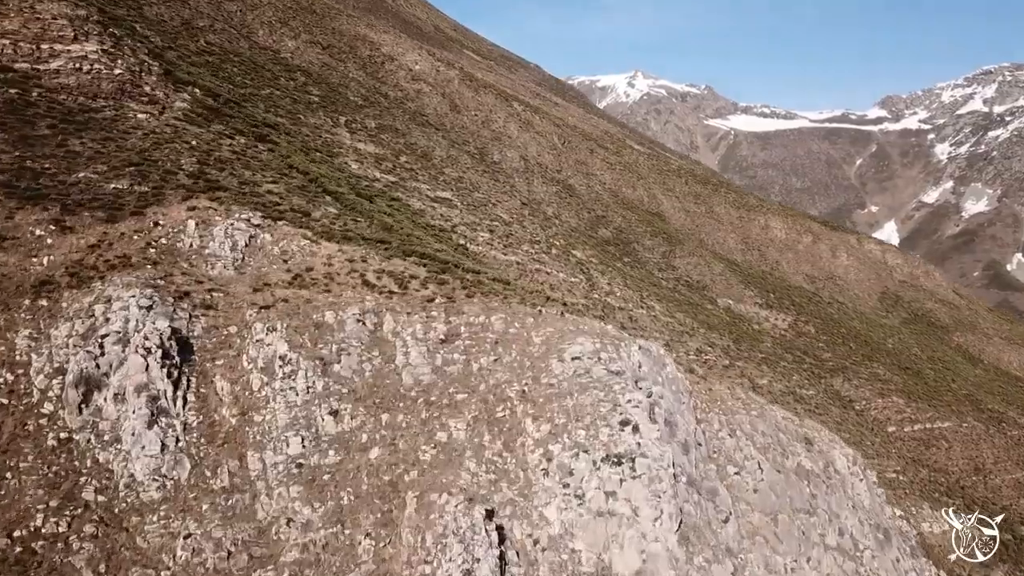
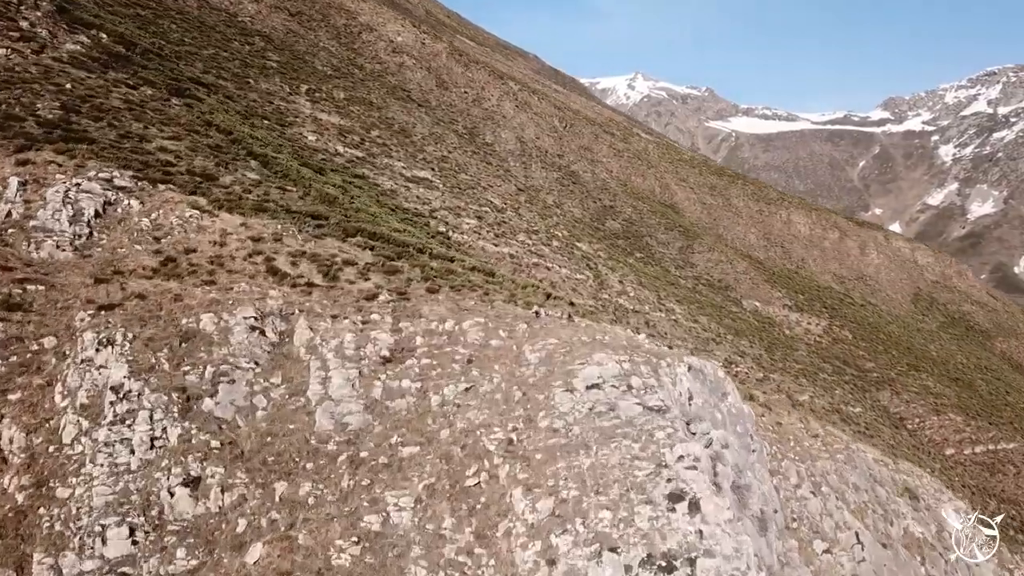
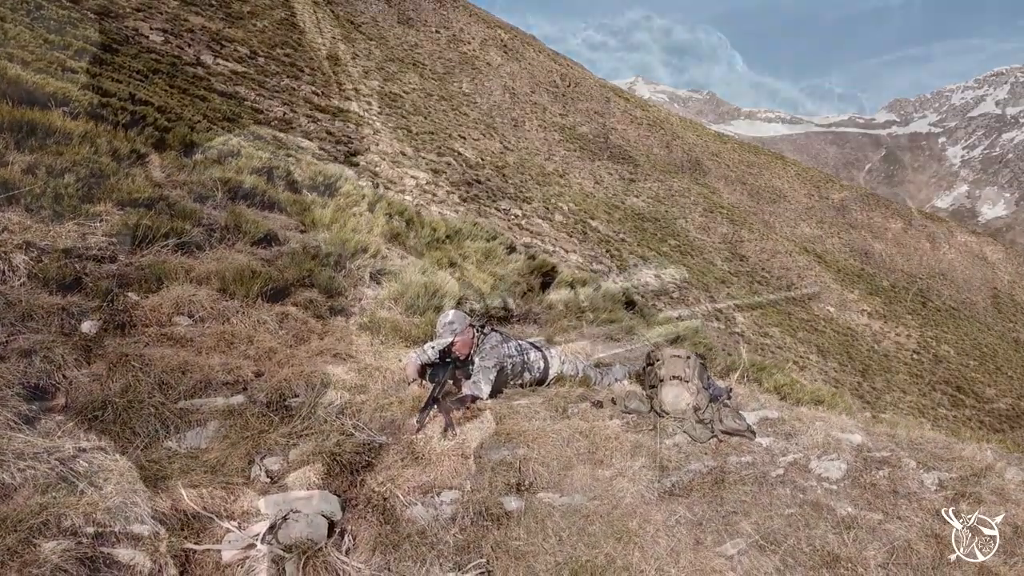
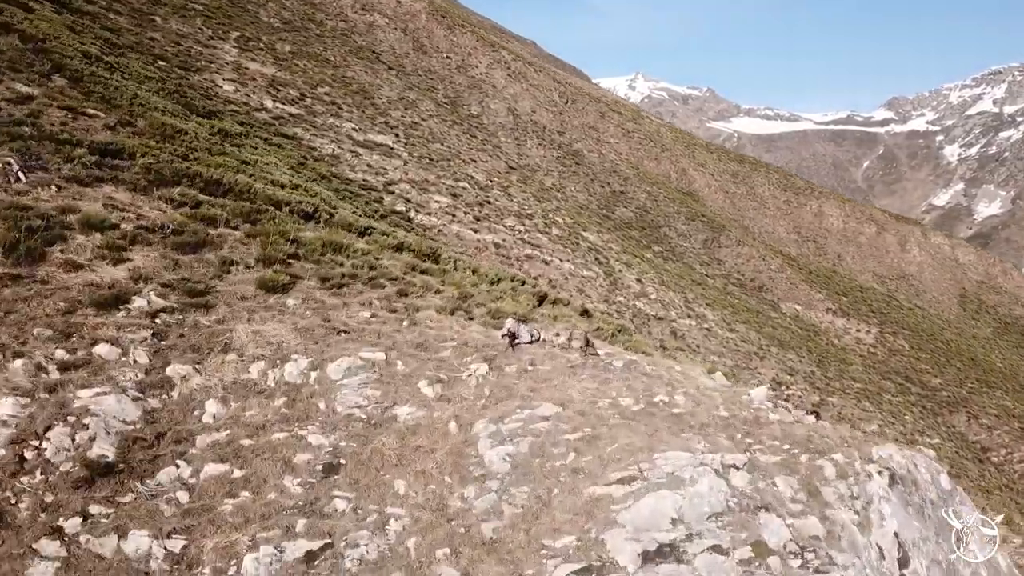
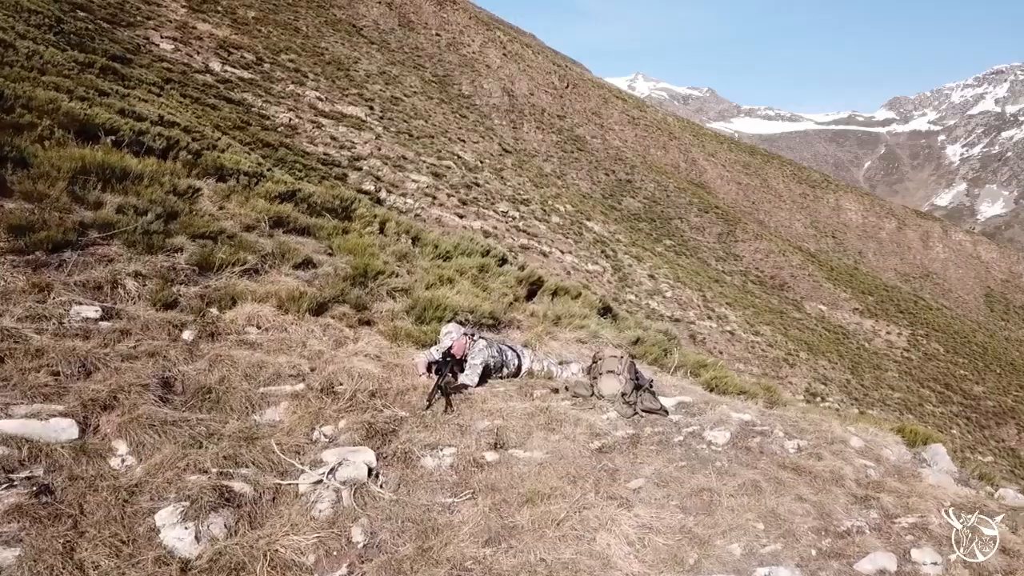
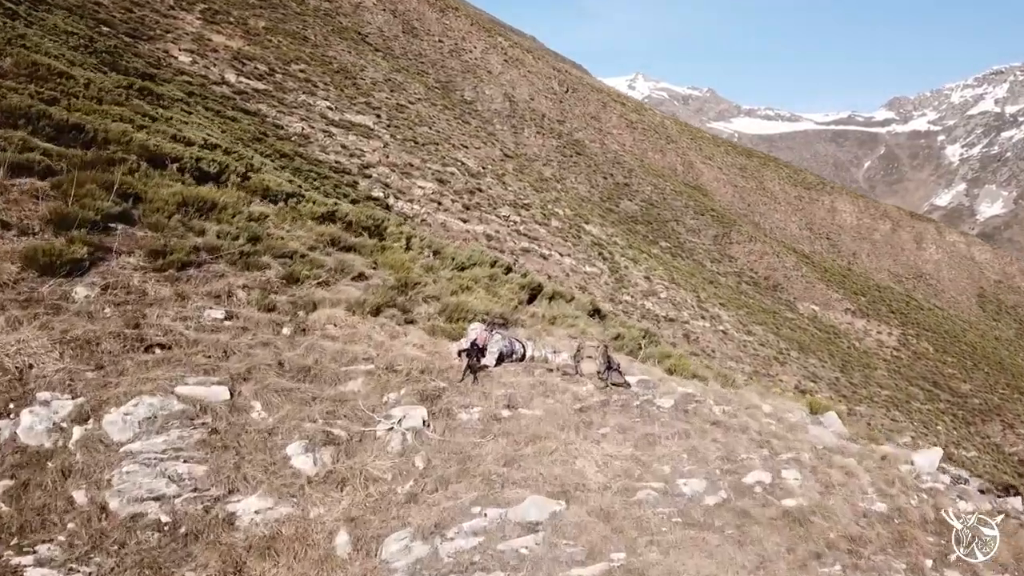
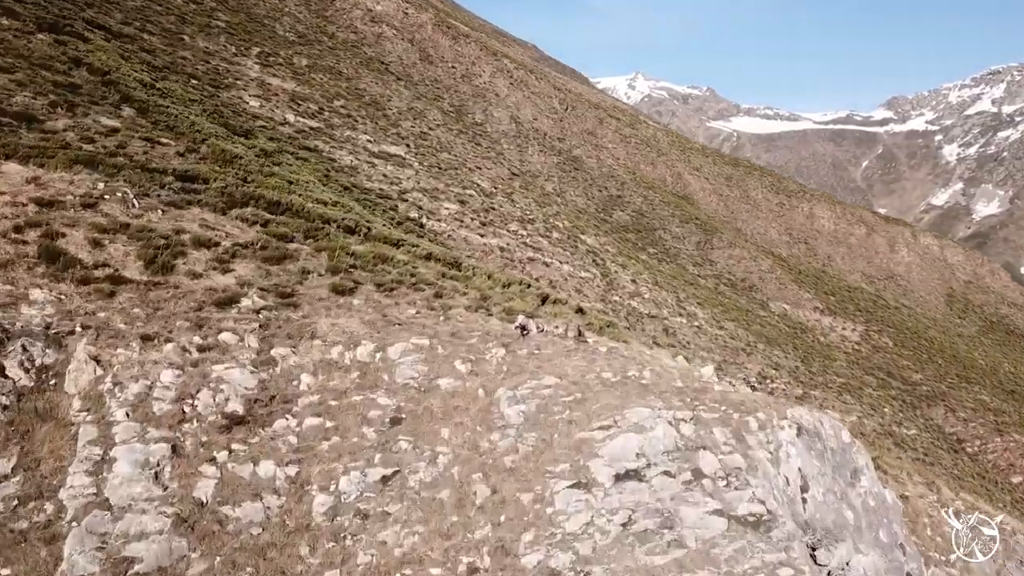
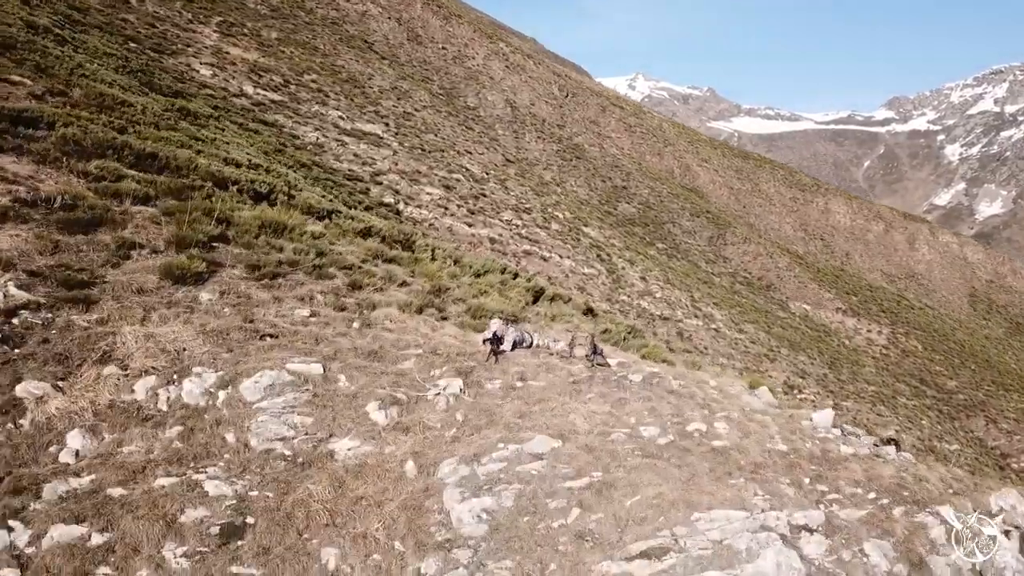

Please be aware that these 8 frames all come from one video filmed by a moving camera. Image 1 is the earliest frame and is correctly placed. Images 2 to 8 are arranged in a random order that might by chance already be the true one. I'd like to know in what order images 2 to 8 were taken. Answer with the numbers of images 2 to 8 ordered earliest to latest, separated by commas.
2, 7, 4, 8, 6, 5, 3
